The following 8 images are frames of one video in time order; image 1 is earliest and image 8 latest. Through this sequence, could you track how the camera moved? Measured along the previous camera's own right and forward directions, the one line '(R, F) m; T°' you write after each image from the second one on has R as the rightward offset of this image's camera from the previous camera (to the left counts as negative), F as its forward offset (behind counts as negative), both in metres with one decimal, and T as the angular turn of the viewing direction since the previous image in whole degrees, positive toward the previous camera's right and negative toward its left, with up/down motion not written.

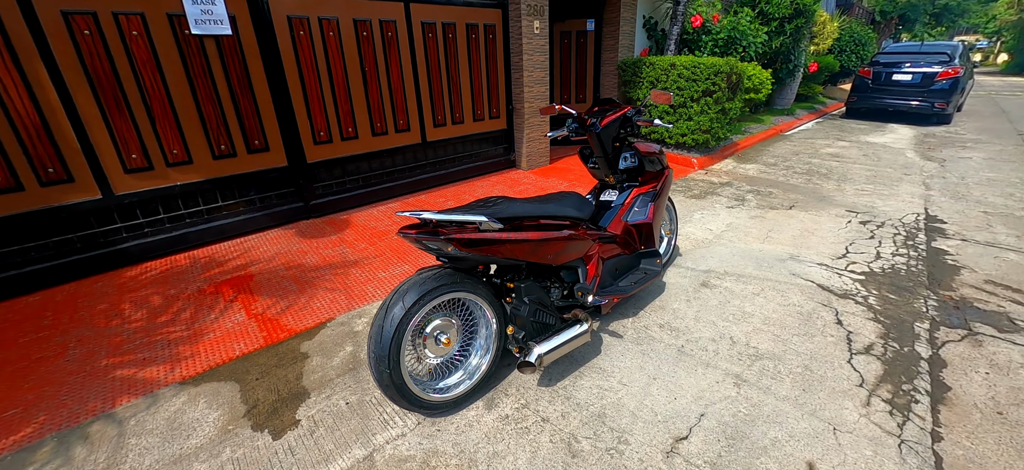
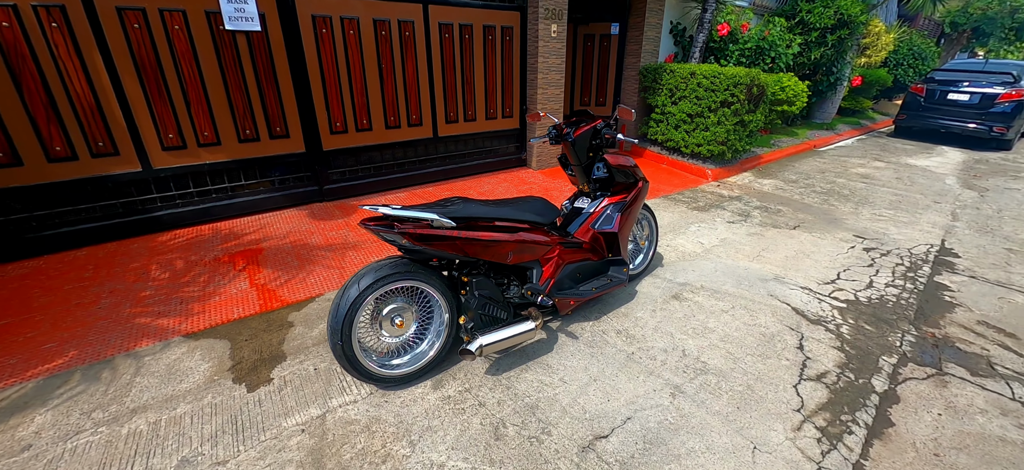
(+0.5, -0.2) m; -5°
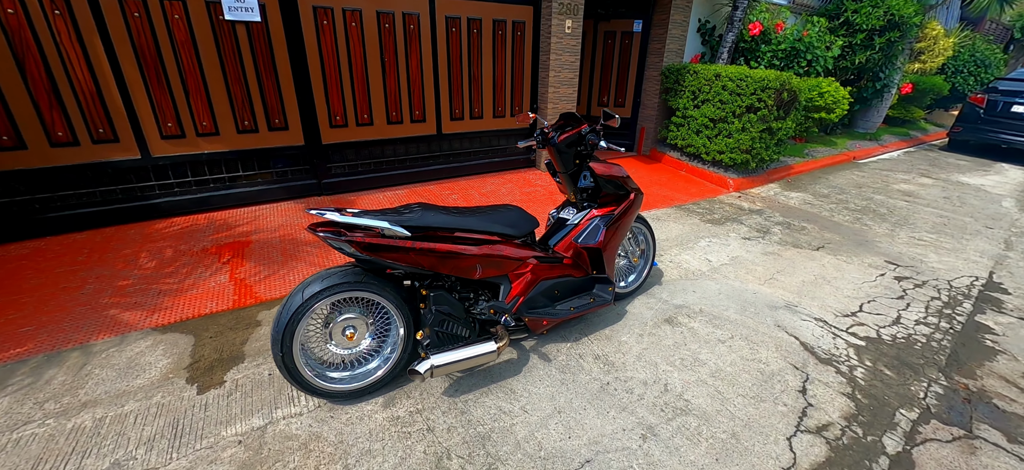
(+0.4, +0.2) m; -4°
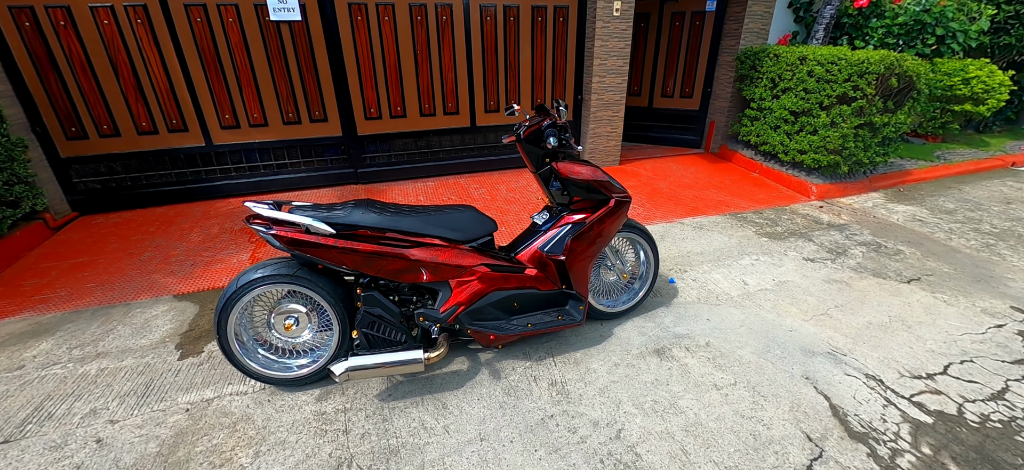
(+0.8, +0.3) m; -13°
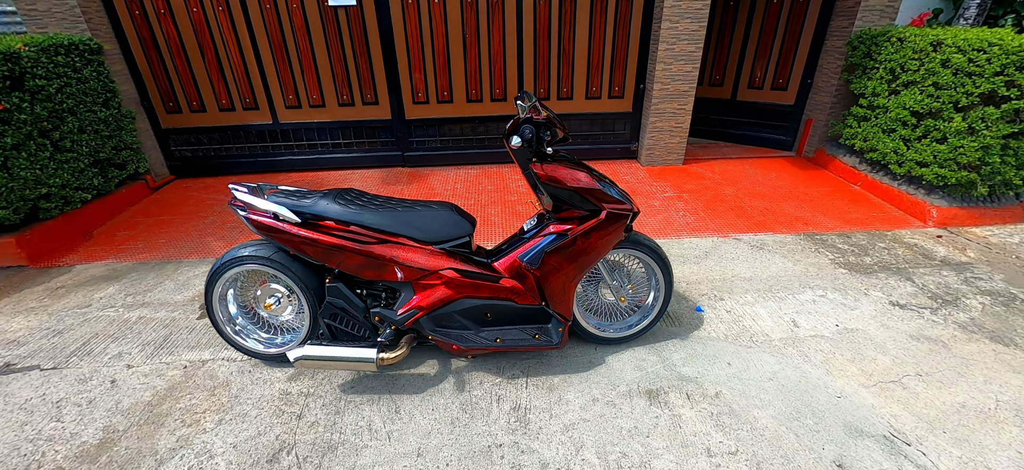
(+0.6, +0.3) m; -12°
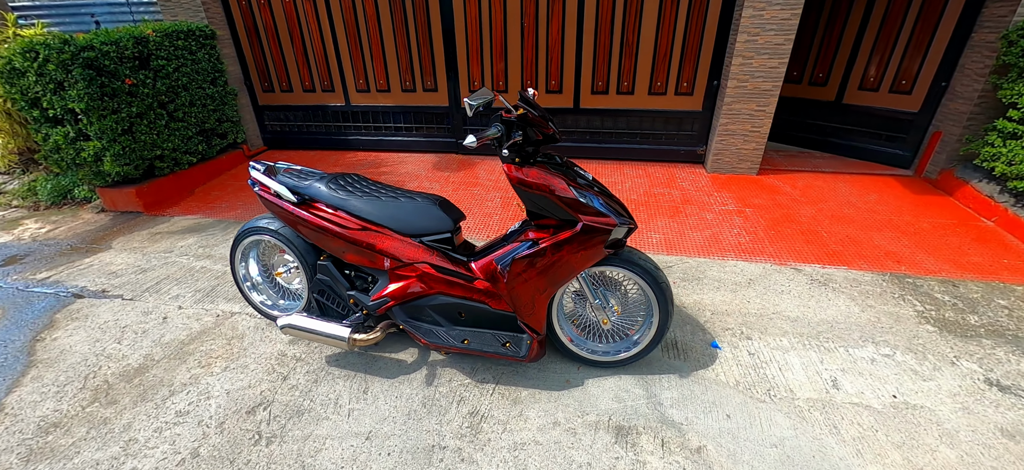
(+0.6, +0.2) m; -13°
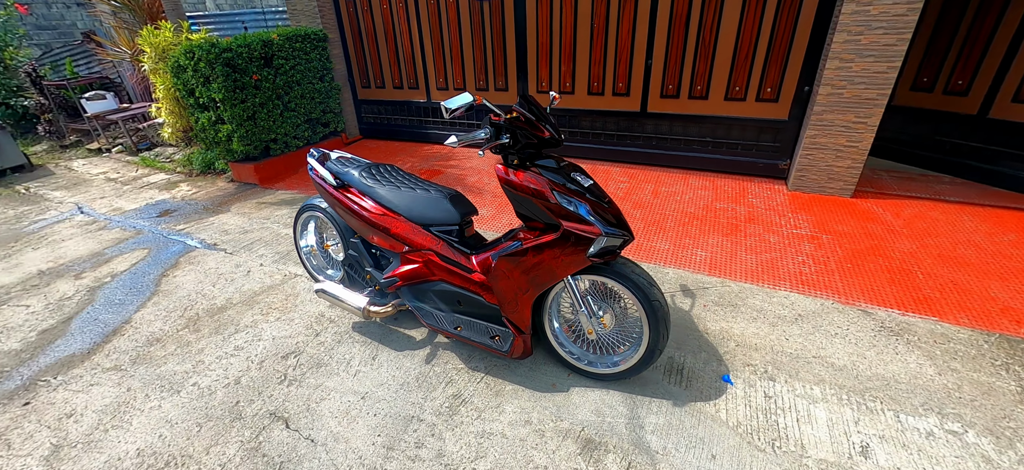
(+0.5, 0.0) m; -14°
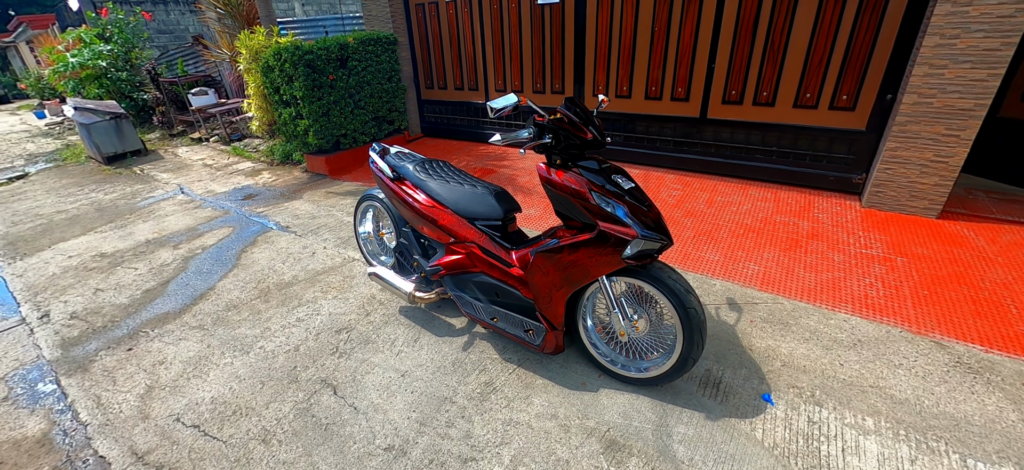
(+0.1, -0.1) m; -8°
